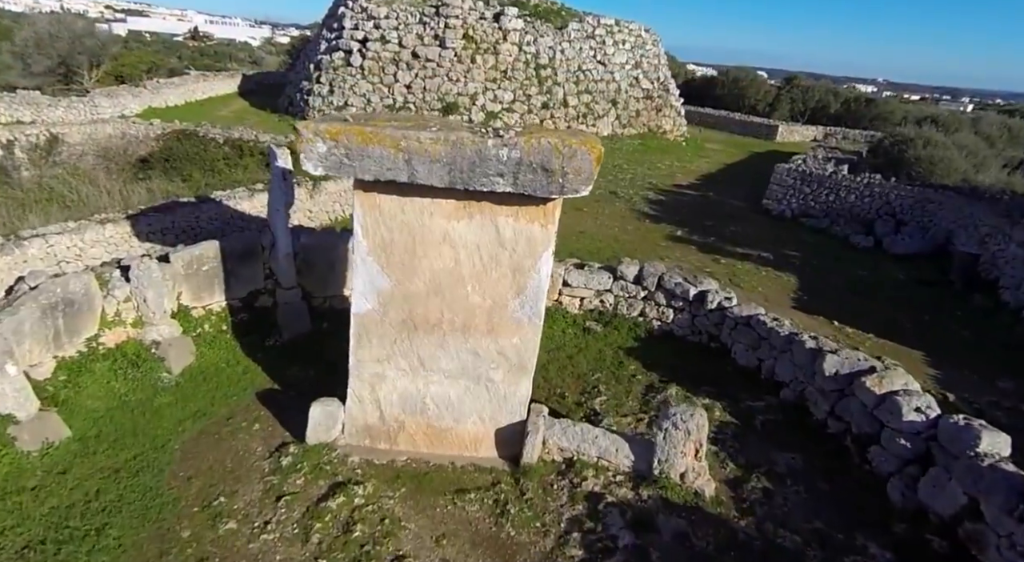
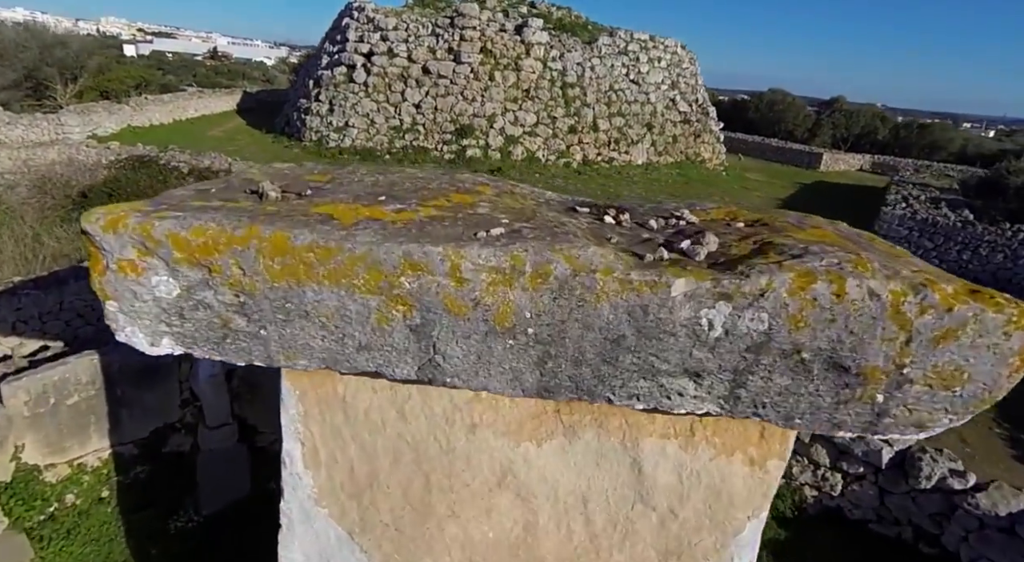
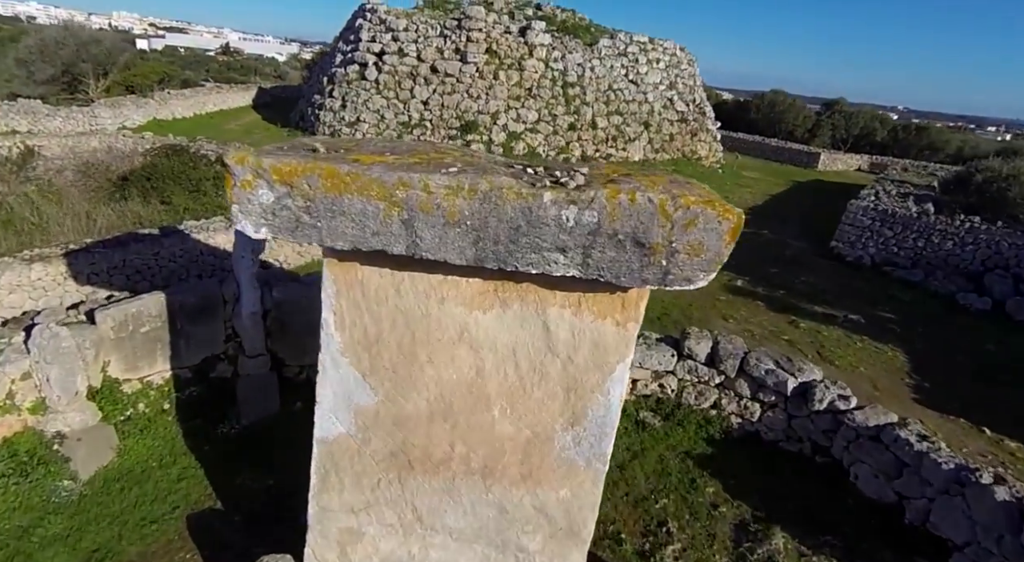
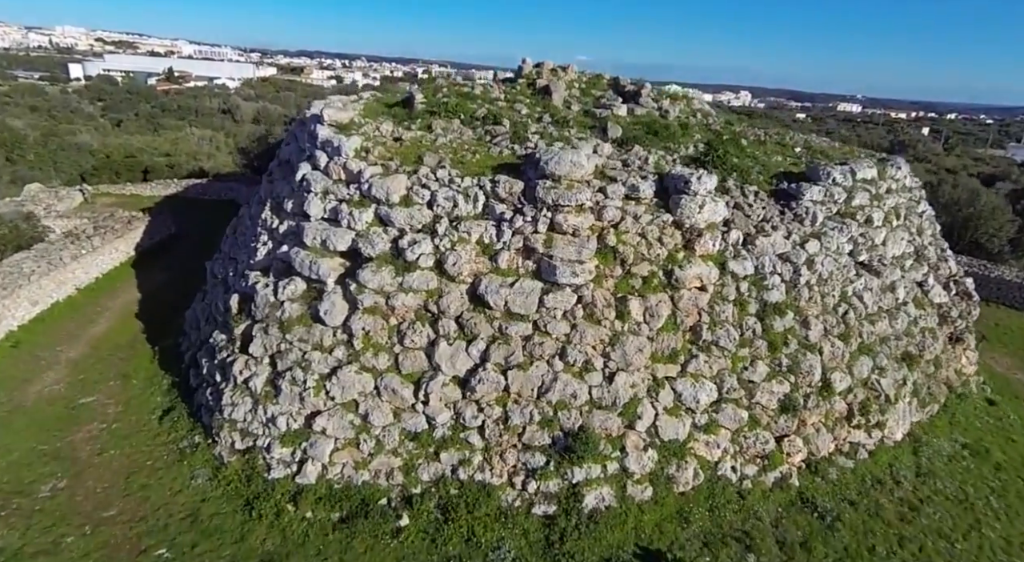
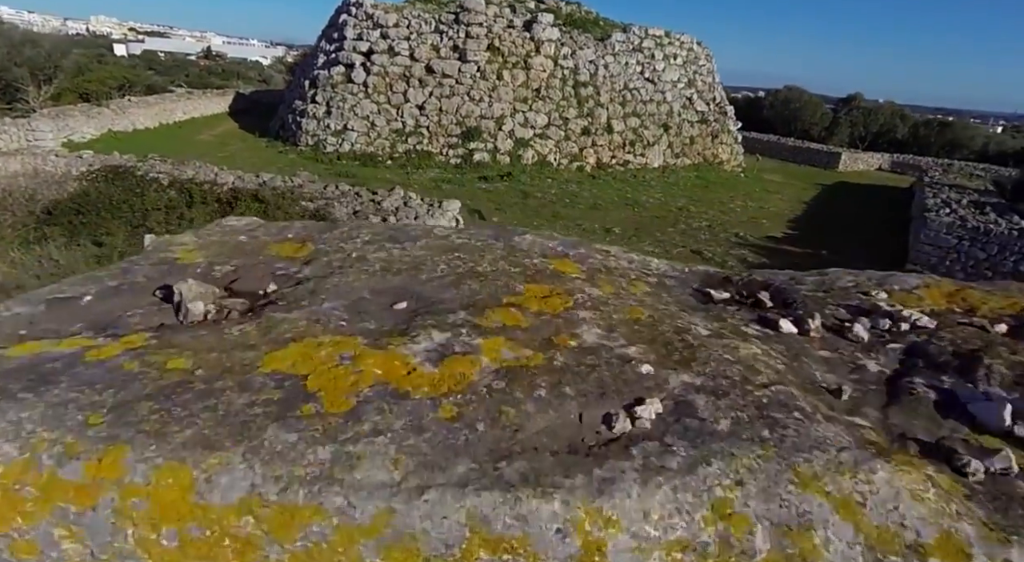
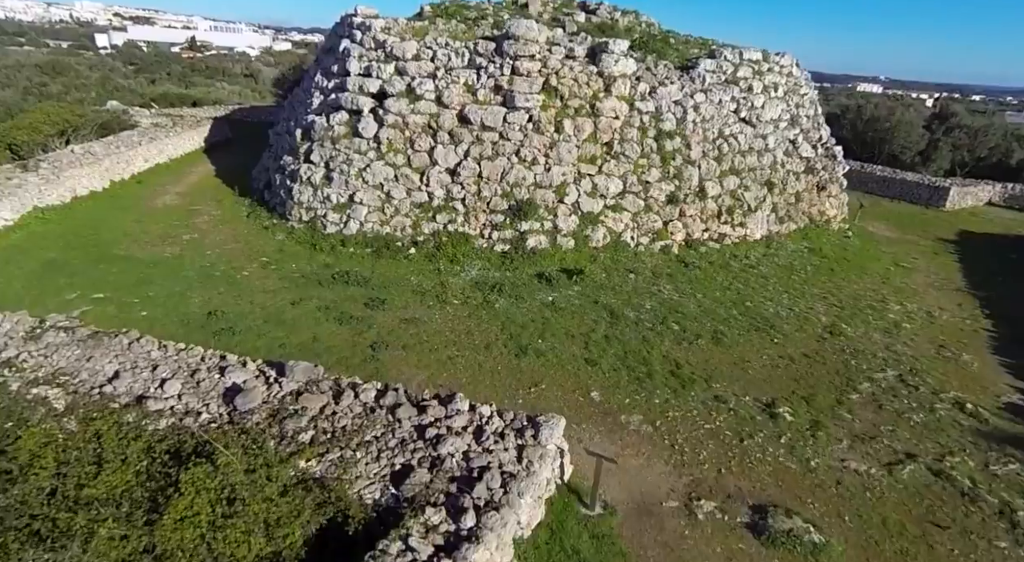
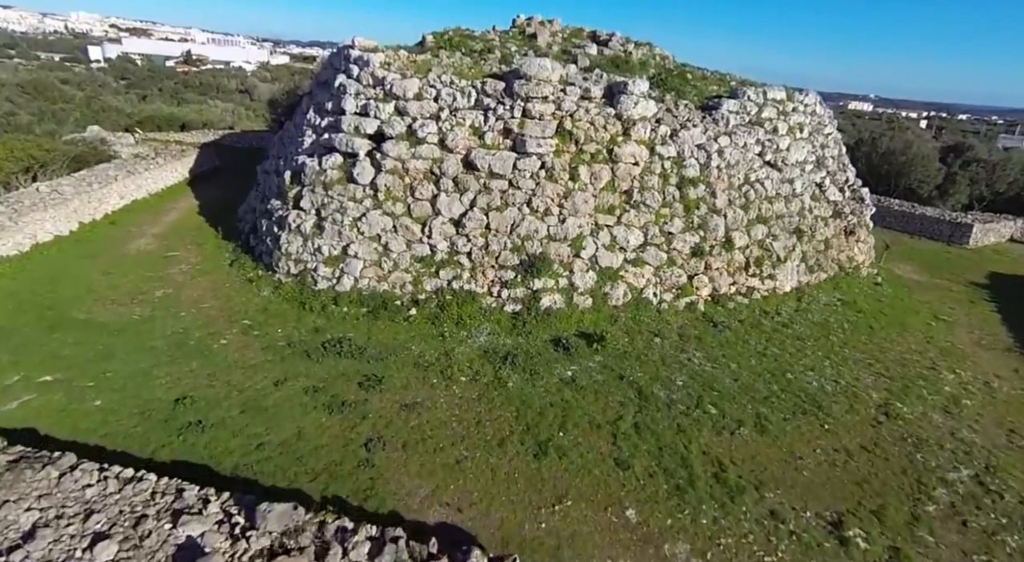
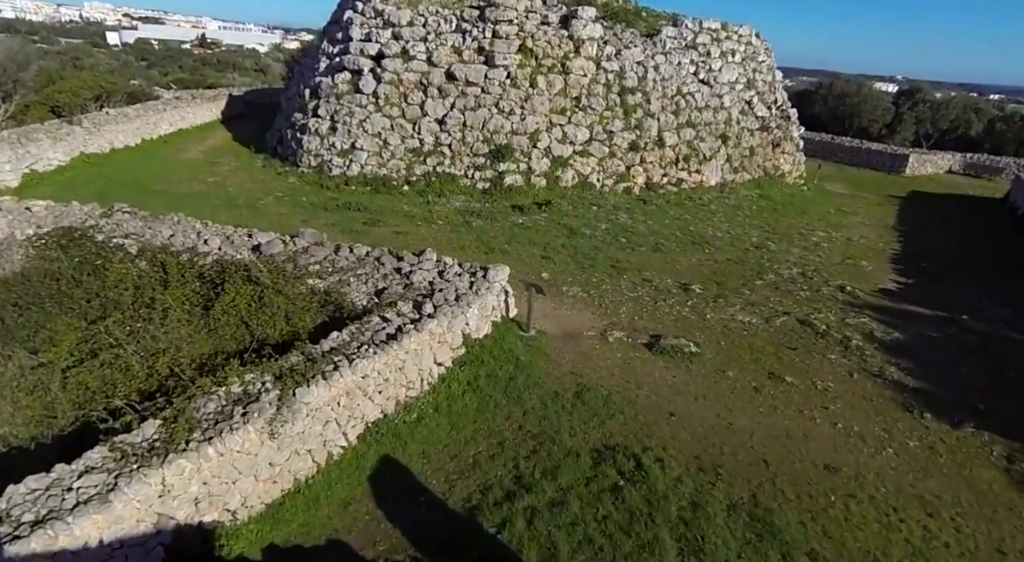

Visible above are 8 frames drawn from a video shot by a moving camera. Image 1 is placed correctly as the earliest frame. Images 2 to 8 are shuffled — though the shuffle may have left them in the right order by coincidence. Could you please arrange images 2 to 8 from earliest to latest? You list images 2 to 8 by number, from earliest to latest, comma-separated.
3, 2, 5, 8, 6, 7, 4
